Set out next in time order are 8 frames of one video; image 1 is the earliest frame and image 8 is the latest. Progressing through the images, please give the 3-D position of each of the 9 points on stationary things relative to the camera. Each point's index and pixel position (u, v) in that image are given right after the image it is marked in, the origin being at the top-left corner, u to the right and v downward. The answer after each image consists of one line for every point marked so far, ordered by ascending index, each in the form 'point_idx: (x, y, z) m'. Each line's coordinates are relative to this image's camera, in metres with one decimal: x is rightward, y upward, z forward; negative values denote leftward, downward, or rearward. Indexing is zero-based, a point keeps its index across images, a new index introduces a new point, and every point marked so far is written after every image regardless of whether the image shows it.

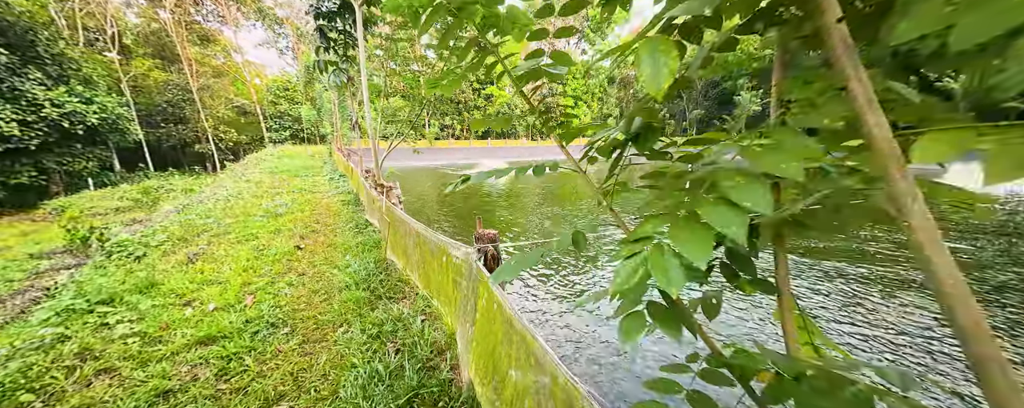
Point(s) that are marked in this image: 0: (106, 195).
0: (-11.2, +0.2, +8.9) m
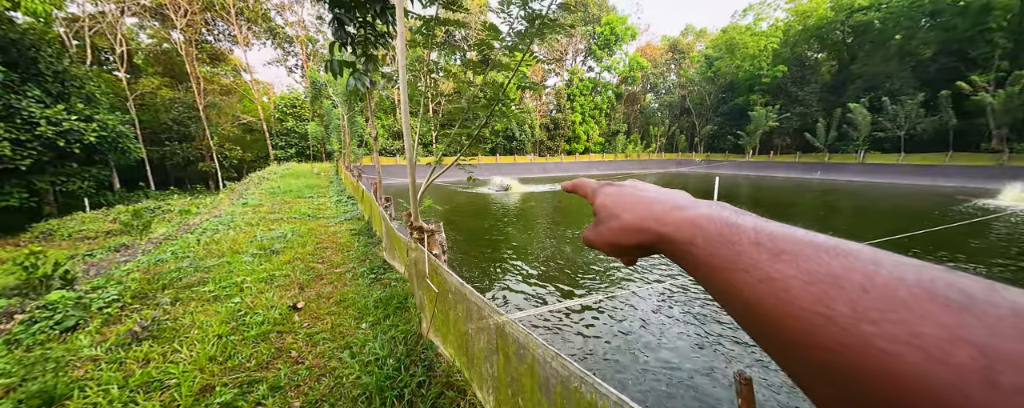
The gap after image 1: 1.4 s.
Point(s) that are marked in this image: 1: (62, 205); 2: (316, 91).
0: (-10.7, -0.4, +8.3) m
1: (-13.5, 0.0, +9.6) m
2: (-8.1, +4.7, +13.3) m
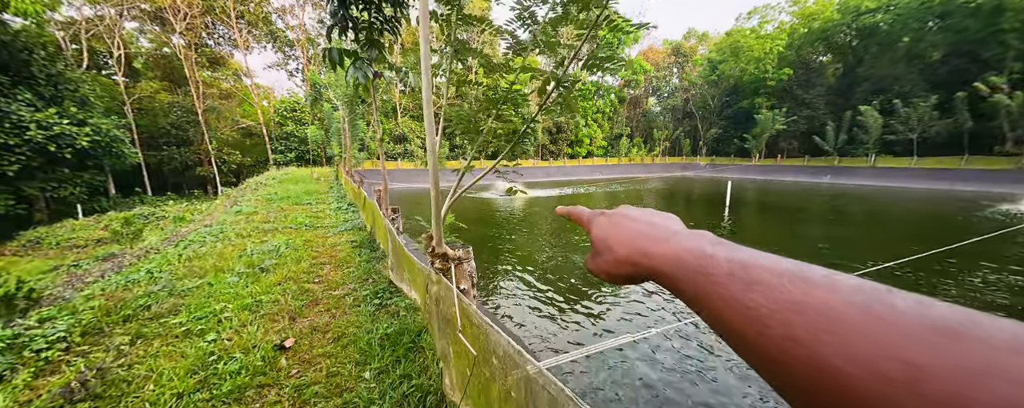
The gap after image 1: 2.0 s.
0: (-10.5, -0.5, +8.0) m
1: (-13.3, -0.2, +9.3) m
2: (-7.9, +4.5, +13.0) m
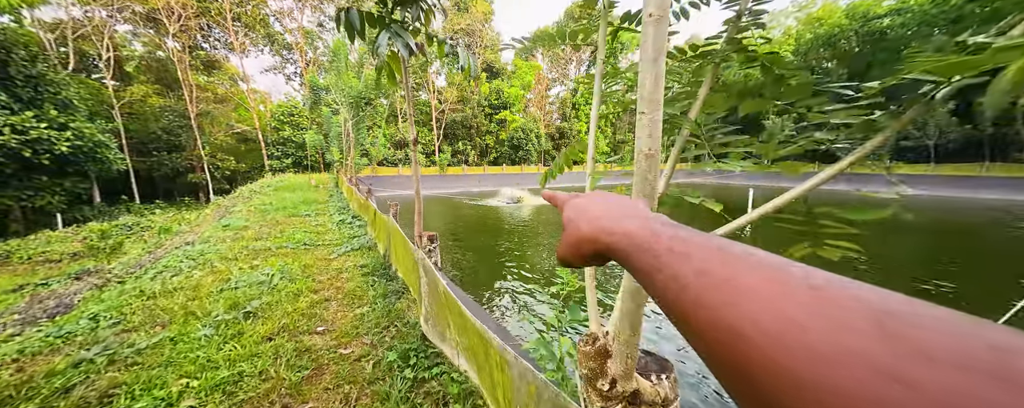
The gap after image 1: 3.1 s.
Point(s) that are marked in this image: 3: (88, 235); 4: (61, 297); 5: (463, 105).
0: (-10.2, -0.8, +7.3) m
1: (-13.0, -0.5, +8.6) m
2: (-7.6, +4.2, +12.5) m
3: (-9.6, -0.7, +7.3) m
4: (-5.4, -1.1, +3.8) m
5: (-2.7, +5.3, +17.3) m
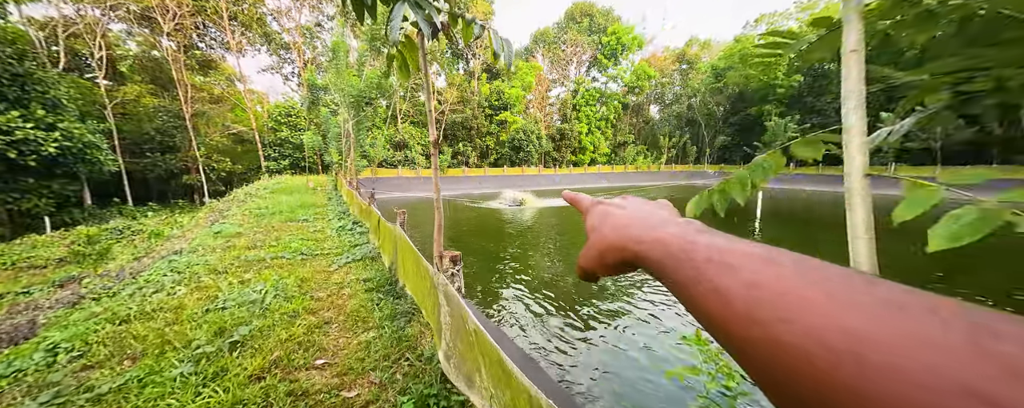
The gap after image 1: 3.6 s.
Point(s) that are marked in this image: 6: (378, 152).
0: (-10.1, -0.8, +7.0) m
1: (-12.9, -0.6, +8.3) m
2: (-7.5, +4.1, +12.2) m
3: (-9.5, -0.8, +7.0) m
4: (-5.2, -1.1, +3.5) m
5: (-2.6, +5.2, +17.1) m
6: (-5.9, +2.3, +14.2) m
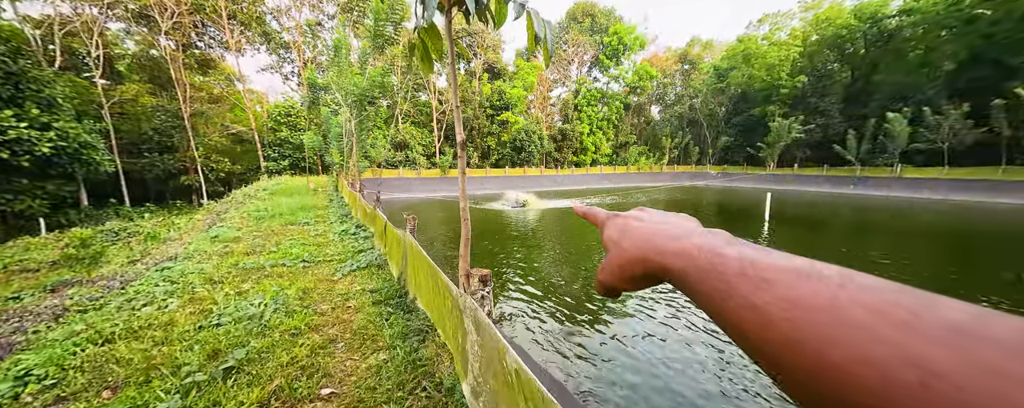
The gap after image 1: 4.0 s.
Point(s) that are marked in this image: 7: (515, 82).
0: (-10.0, -0.9, +6.9) m
1: (-12.8, -0.6, +8.1) m
2: (-7.4, +4.0, +12.1) m
3: (-9.4, -0.8, +6.8) m
4: (-5.1, -1.2, +3.4) m
5: (-2.5, +5.2, +16.9) m
6: (-5.8, +2.2, +14.0) m
7: (+0.2, +6.8, +17.9) m
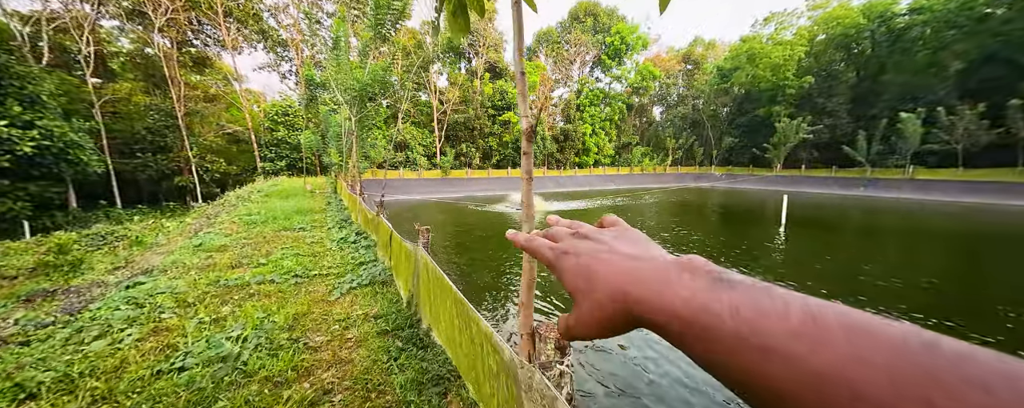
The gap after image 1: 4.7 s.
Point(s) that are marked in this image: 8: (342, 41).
0: (-9.8, -0.9, +6.5) m
1: (-12.6, -0.7, +7.7) m
2: (-7.2, +4.0, +11.7) m
3: (-9.2, -0.9, +6.4) m
4: (-4.9, -1.2, +3.0) m
5: (-2.4, +5.1, +16.6) m
6: (-5.7, +2.2, +13.6) m
7: (+0.3, +6.7, +17.5) m
8: (-4.8, +4.6, +9.0) m
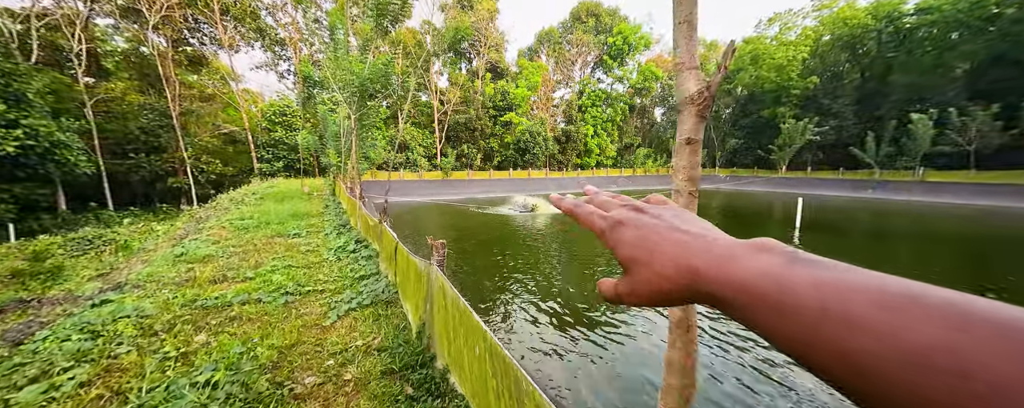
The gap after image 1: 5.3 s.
0: (-9.6, -1.0, +6.1) m
1: (-12.5, -0.7, +7.3) m
2: (-7.1, +3.9, +11.3) m
3: (-9.1, -0.9, +6.1) m
4: (-4.8, -1.3, +2.6) m
5: (-2.3, +5.0, +16.3) m
6: (-5.5, +2.1, +13.3) m
7: (+0.5, +6.6, +17.2) m
8: (-4.7, +4.5, +8.7) m
